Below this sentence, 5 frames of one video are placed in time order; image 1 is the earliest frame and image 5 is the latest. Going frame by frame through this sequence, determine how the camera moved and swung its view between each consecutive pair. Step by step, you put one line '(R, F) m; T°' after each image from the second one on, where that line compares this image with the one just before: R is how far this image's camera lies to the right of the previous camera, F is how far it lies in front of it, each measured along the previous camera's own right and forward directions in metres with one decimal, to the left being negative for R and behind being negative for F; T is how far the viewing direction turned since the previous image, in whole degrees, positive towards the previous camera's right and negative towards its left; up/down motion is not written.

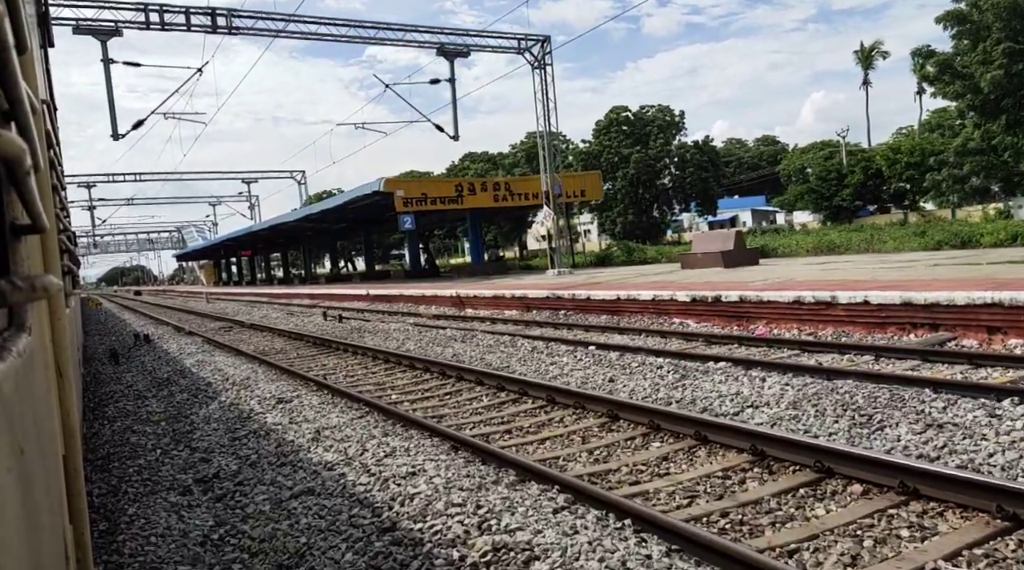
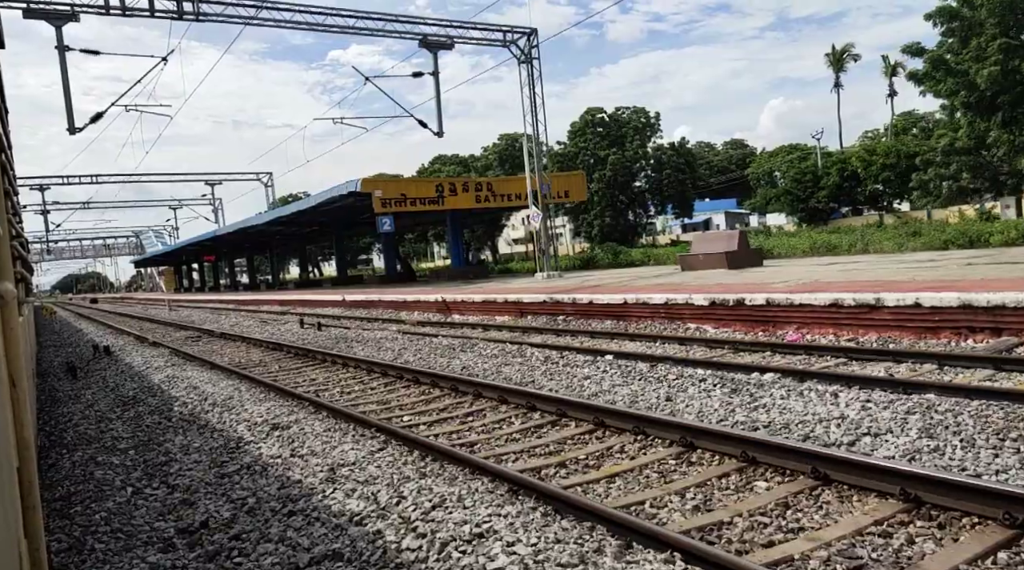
(-0.6, +1.1) m; +3°
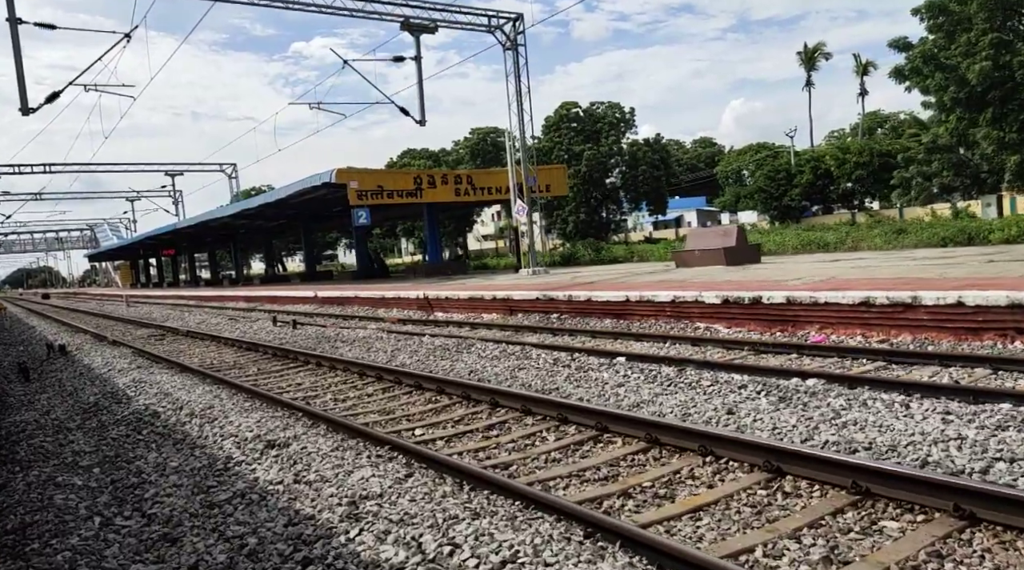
(-0.5, +0.9) m; +3°
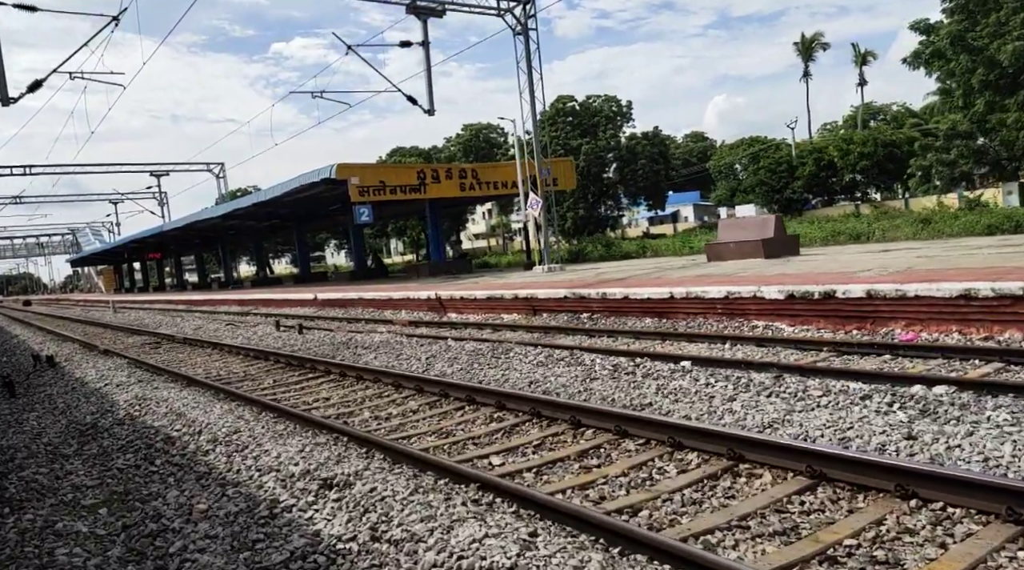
(-0.7, +1.1) m; +1°
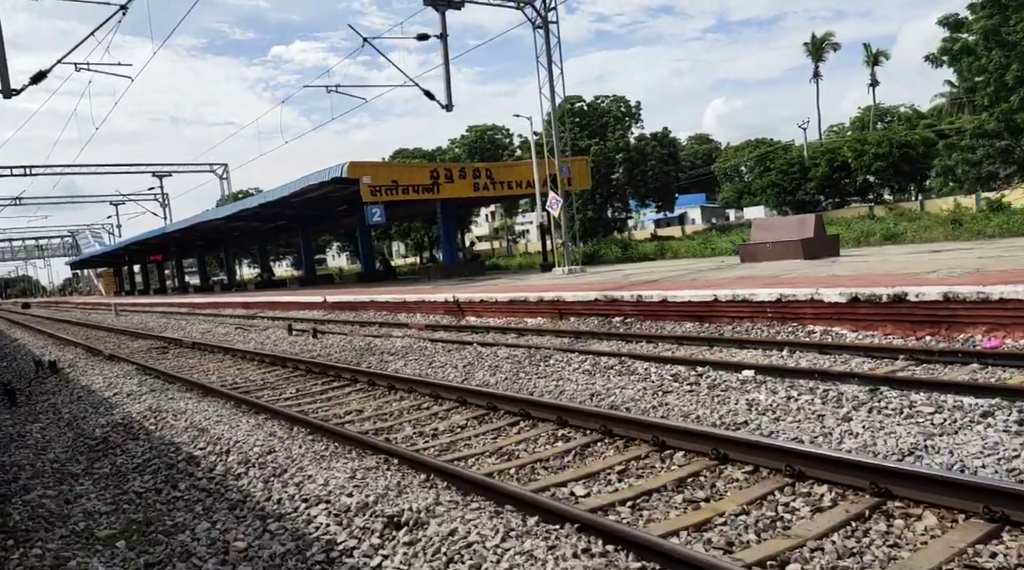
(-0.5, +0.7) m; 0°
